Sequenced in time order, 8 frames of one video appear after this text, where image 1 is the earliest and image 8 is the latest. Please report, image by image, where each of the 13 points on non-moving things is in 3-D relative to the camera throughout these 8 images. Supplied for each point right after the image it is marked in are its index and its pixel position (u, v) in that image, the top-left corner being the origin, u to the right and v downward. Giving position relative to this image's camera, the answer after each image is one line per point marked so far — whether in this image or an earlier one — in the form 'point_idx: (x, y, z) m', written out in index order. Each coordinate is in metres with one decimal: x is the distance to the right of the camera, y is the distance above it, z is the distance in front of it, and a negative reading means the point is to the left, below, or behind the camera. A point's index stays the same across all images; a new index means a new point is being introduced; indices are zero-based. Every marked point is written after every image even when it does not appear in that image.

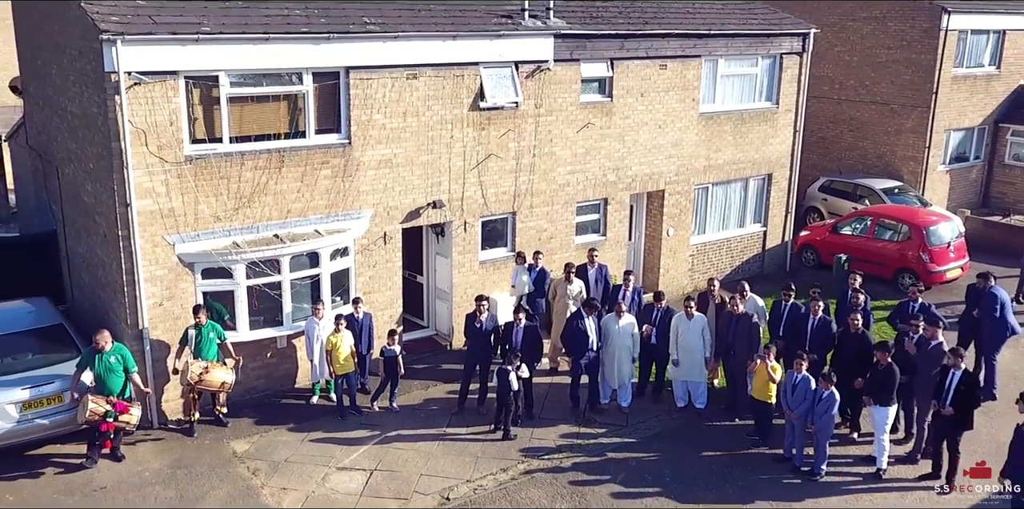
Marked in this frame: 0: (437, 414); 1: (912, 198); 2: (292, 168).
0: (-0.7, -1.4, +11.8) m
1: (+6.0, +0.9, +19.3) m
2: (-2.0, +0.8, +11.6) m
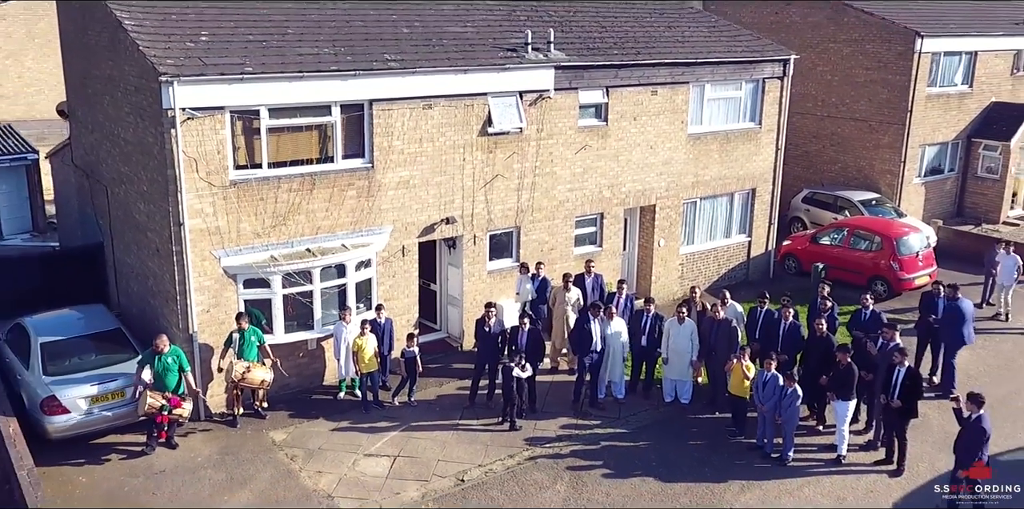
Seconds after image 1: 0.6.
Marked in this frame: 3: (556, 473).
0: (-0.6, -1.6, +13.2) m
1: (+6.1, +0.7, +20.8) m
2: (-1.9, +0.6, +13.1) m
3: (+0.4, -1.9, +11.4) m
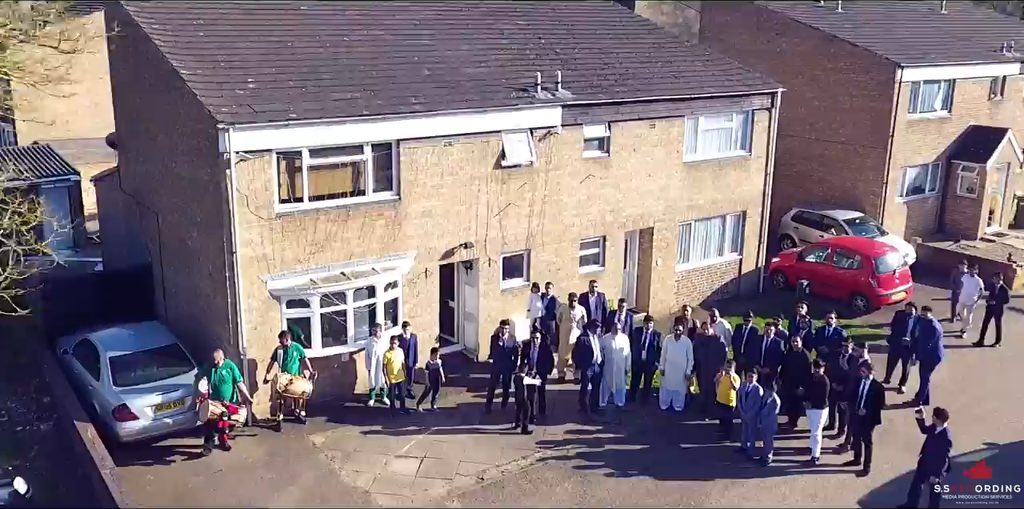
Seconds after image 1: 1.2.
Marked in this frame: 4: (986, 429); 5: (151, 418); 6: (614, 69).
0: (-0.5, -1.8, +14.8) m
1: (+6.2, +0.5, +22.3) m
2: (-1.8, +0.4, +14.7) m
3: (+0.5, -2.2, +12.9) m
4: (+5.3, -1.9, +14.5) m
5: (-3.6, -1.6, +13.0) m
6: (+1.5, +2.7, +18.8) m
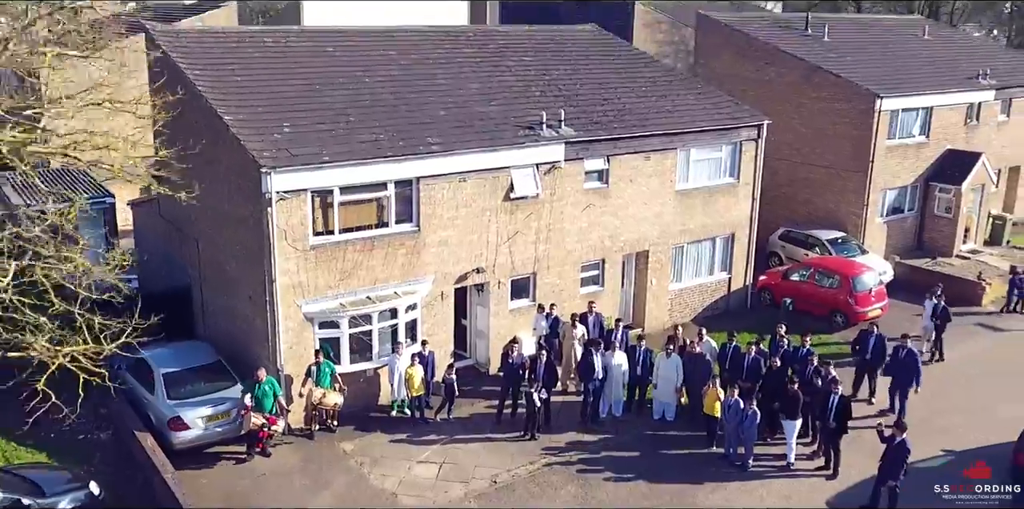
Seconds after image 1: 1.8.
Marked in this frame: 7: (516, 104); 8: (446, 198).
0: (-0.4, -2.1, +16.5) m
1: (+6.3, +0.1, +24.0) m
2: (-1.7, +0.1, +16.3) m
3: (+0.6, -2.5, +14.6) m
4: (+5.4, -2.3, +16.2) m
5: (-3.5, -2.0, +14.7) m
6: (+1.6, +2.4, +20.5) m
7: (+0.1, +2.2, +19.4) m
8: (-0.9, +0.7, +17.0) m
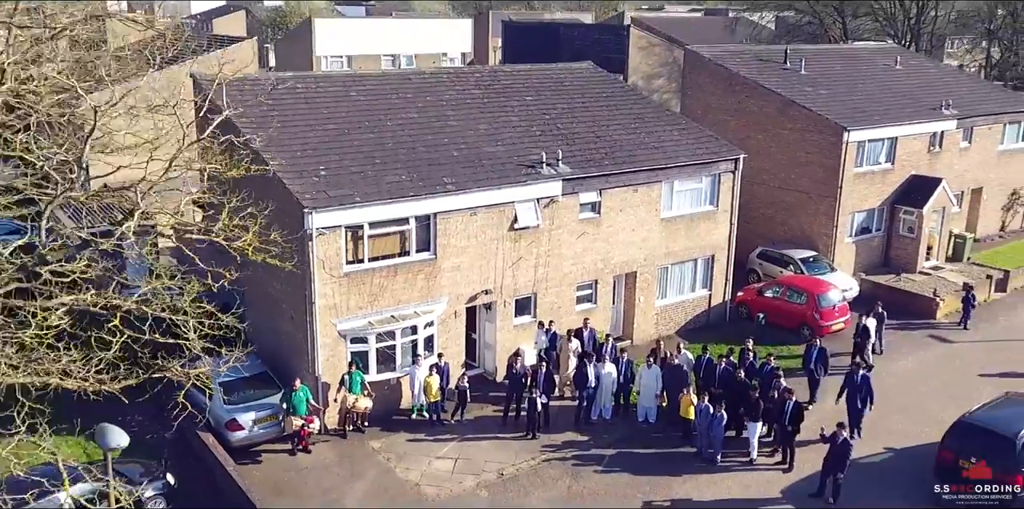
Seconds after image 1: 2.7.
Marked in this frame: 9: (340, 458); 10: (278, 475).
0: (-0.3, -2.5, +19.1) m
1: (+6.4, -0.2, +26.6) m
2: (-1.6, -0.3, +19.0) m
3: (+0.7, -2.9, +17.2) m
4: (+5.4, -2.6, +18.8) m
5: (-3.4, -2.3, +17.3) m
6: (+1.7, +2.0, +23.1) m
7: (+0.1, +1.9, +22.0) m
8: (-0.8, +0.4, +19.6) m
9: (-2.3, -2.7, +17.5) m
10: (-3.0, -2.8, +16.8) m
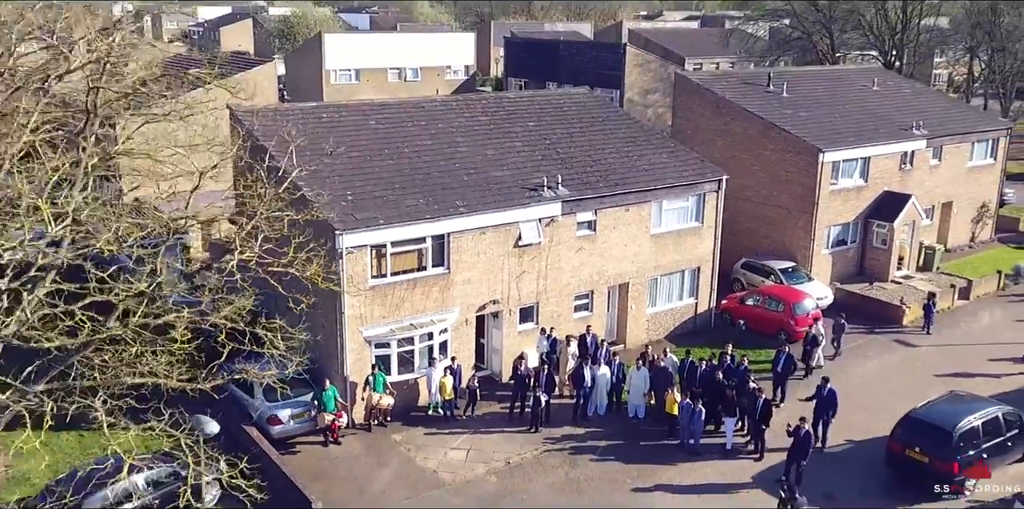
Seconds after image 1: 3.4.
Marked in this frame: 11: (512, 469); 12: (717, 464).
0: (-0.2, -2.8, +21.6) m
1: (+6.5, -0.5, +29.1) m
2: (-1.5, -0.5, +21.4) m
3: (+0.8, -3.1, +19.7) m
4: (+5.5, -2.9, +21.3) m
5: (-3.3, -2.6, +19.8) m
6: (+1.7, +1.7, +25.6) m
7: (+0.2, +1.6, +24.5) m
8: (-0.7, +0.1, +22.1) m
9: (-2.2, -3.0, +20.0) m
10: (-2.9, -3.1, +19.3) m
11: (0.0, -3.2, +19.3) m
12: (+3.1, -3.1, +19.5) m
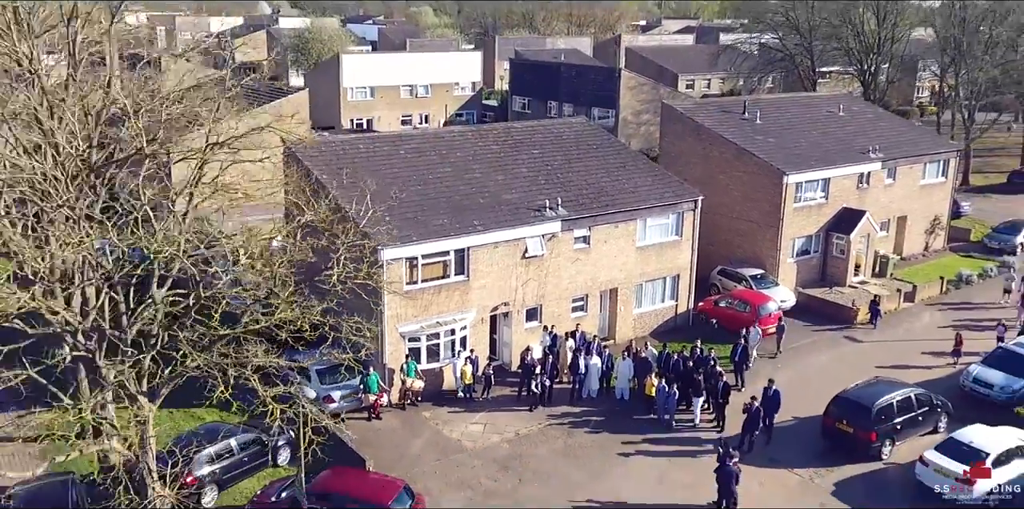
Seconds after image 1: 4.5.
0: (-0.1, -3.0, +26.2) m
1: (+6.6, -0.7, +33.8) m
2: (-1.4, -0.8, +26.1) m
3: (+0.9, -3.3, +24.4) m
4: (+5.7, -3.1, +25.9) m
5: (-3.2, -2.8, +24.4) m
6: (+1.9, +1.5, +30.2) m
7: (+0.4, +1.4, +29.1) m
8: (-0.6, -0.1, +26.7) m
9: (-2.1, -3.2, +24.6) m
10: (-2.8, -3.3, +23.9) m
11: (+0.2, -3.4, +23.9) m
12: (+3.2, -3.4, +24.2) m
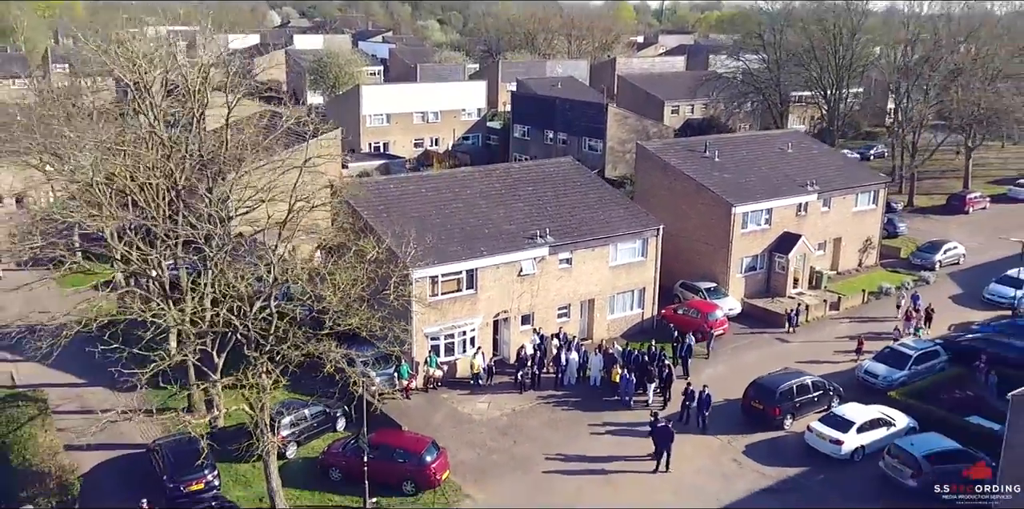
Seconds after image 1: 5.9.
0: (-0.1, -3.5, +34.1) m
1: (+6.6, -1.2, +41.6) m
2: (-1.4, -1.3, +34.0) m
3: (+0.9, -3.8, +32.2) m
4: (+5.6, -3.6, +33.8) m
5: (-3.2, -3.3, +32.3) m
6: (+1.9, +1.0, +38.1) m
7: (+0.3, +0.9, +37.0) m
8: (-0.6, -0.6, +34.6) m
9: (-2.1, -3.7, +32.5) m
10: (-2.8, -3.8, +31.8) m
11: (+0.1, -3.9, +31.8) m
12: (+3.2, -3.9, +32.0) m
